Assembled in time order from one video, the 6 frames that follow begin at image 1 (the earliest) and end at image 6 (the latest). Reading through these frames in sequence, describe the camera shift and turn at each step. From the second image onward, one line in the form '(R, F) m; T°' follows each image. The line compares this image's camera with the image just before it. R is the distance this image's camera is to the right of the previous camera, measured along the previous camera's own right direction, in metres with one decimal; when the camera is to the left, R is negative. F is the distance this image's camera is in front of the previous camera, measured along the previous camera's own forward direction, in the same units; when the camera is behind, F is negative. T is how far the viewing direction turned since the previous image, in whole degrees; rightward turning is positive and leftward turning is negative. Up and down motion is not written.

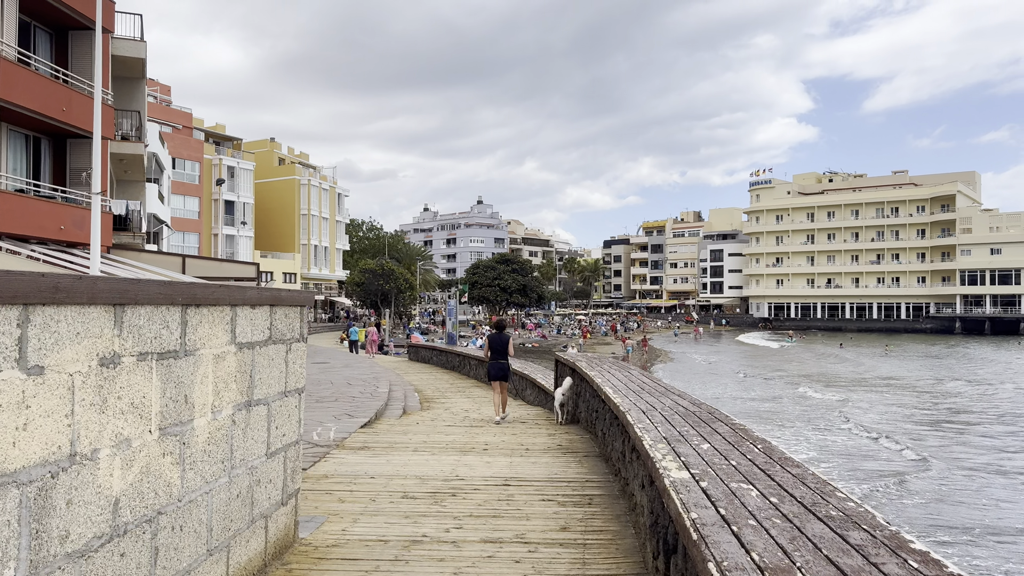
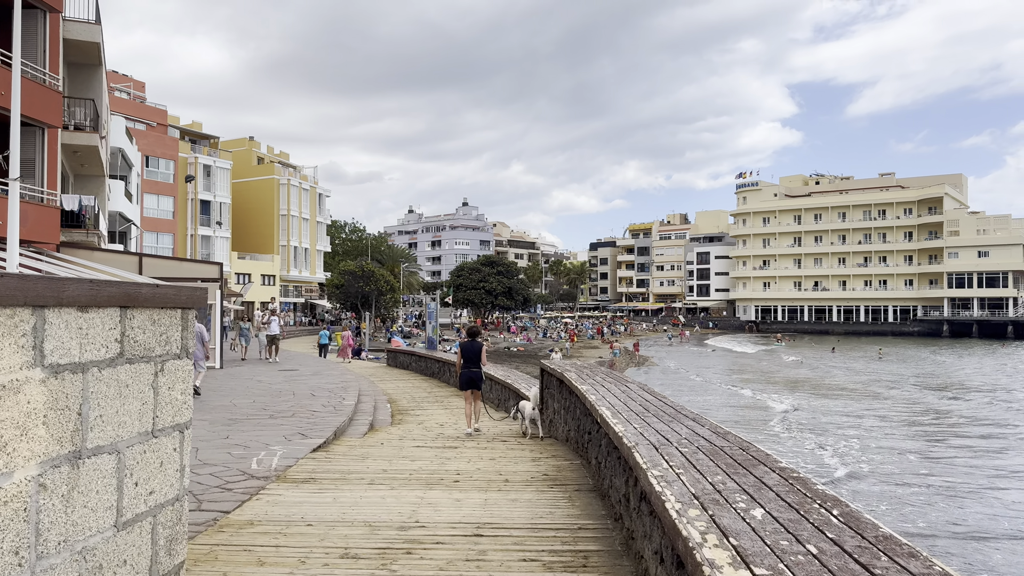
(+0.1, +1.3) m; +1°
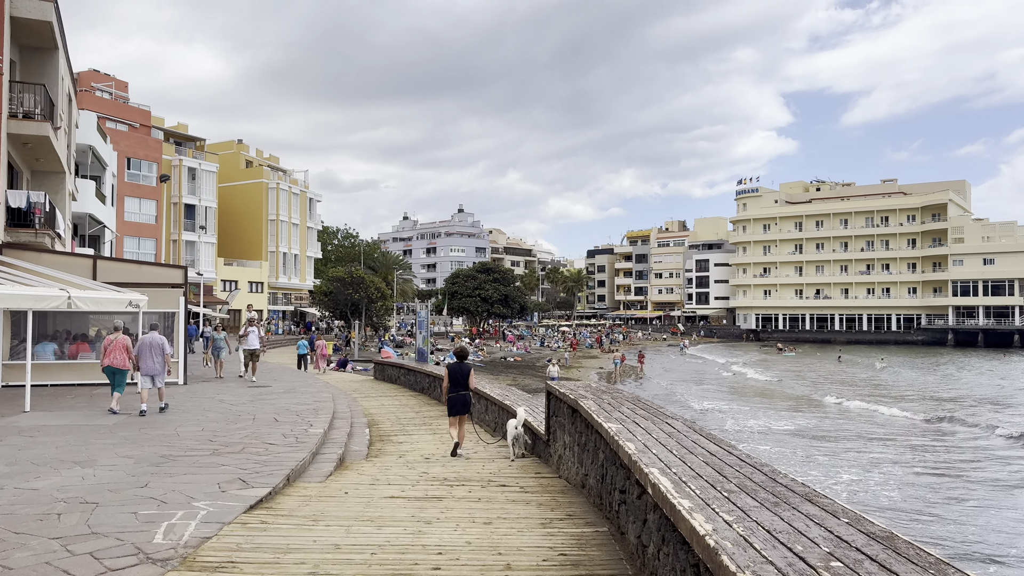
(0.0, +1.8) m; 0°
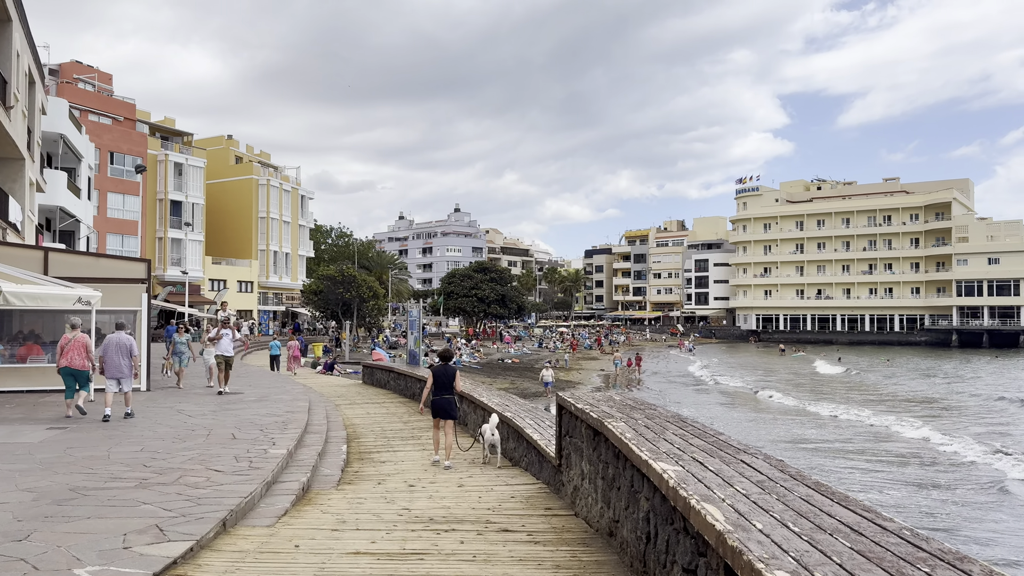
(-0.1, +1.6) m; 0°
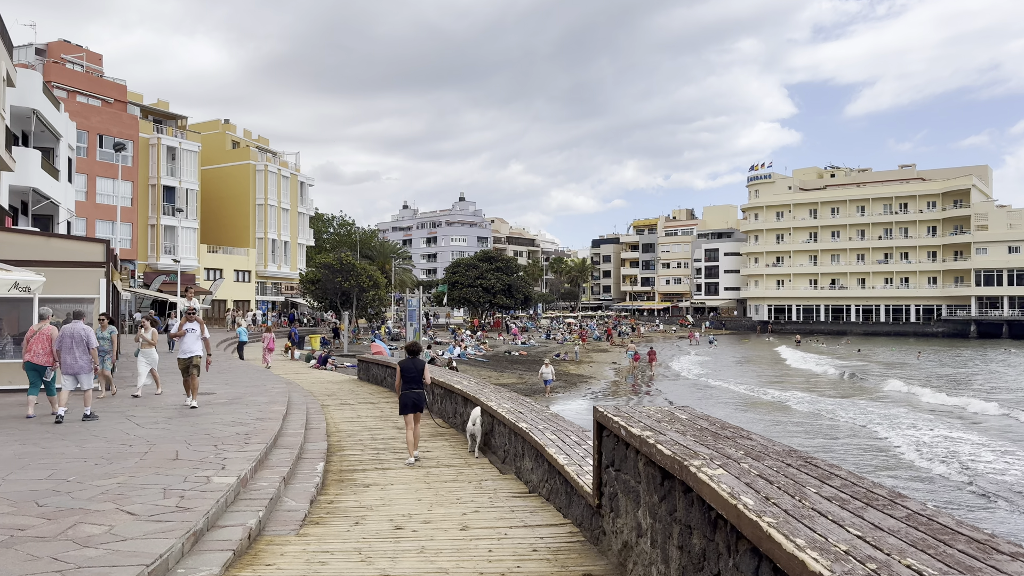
(-0.1, +1.9) m; 0°
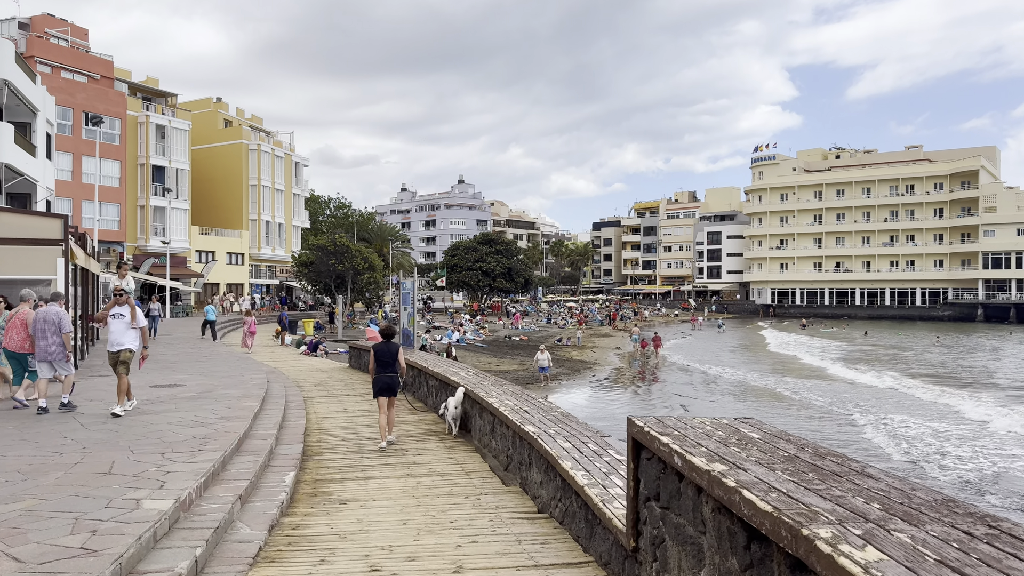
(0.0, +1.3) m; 0°
